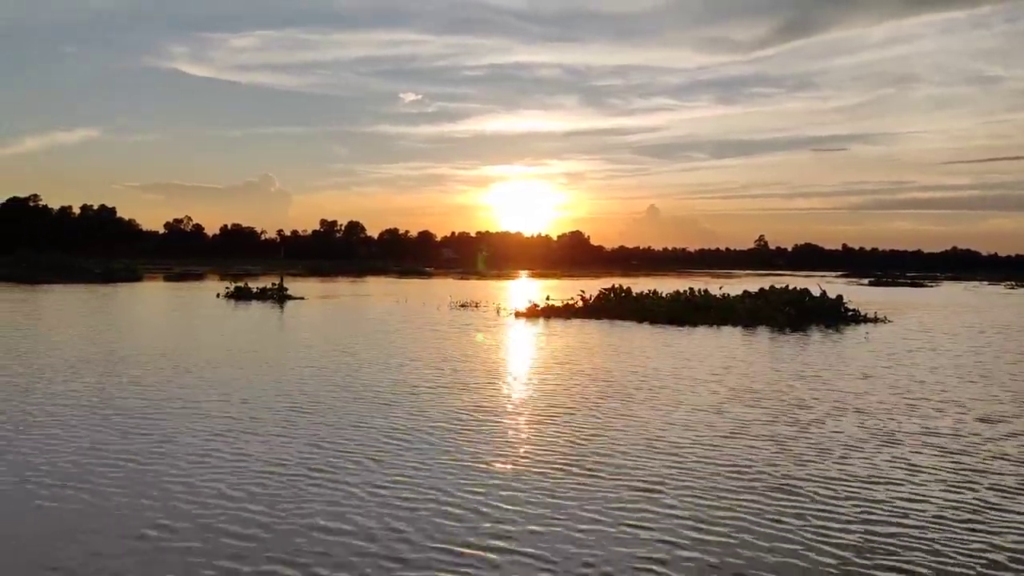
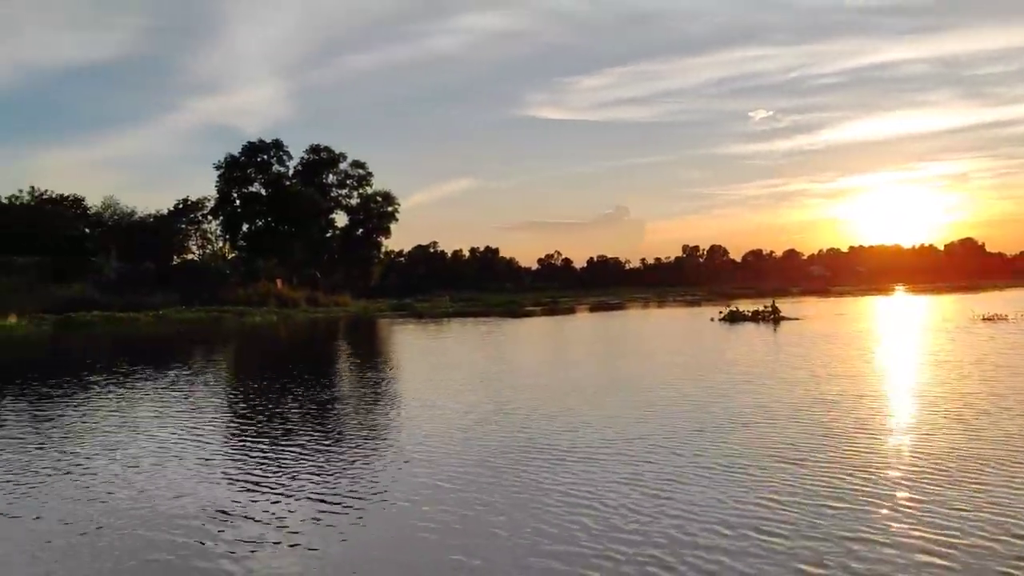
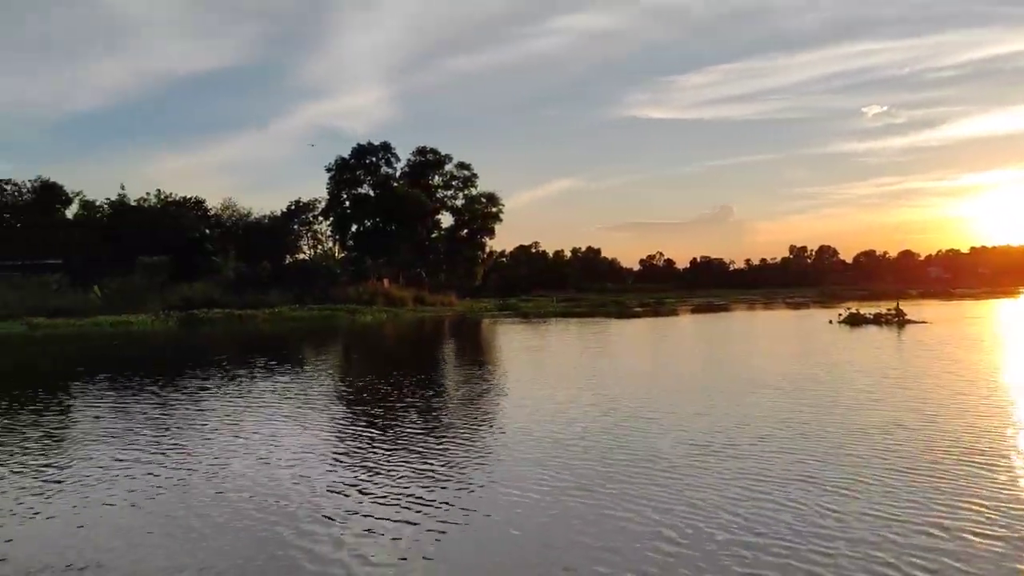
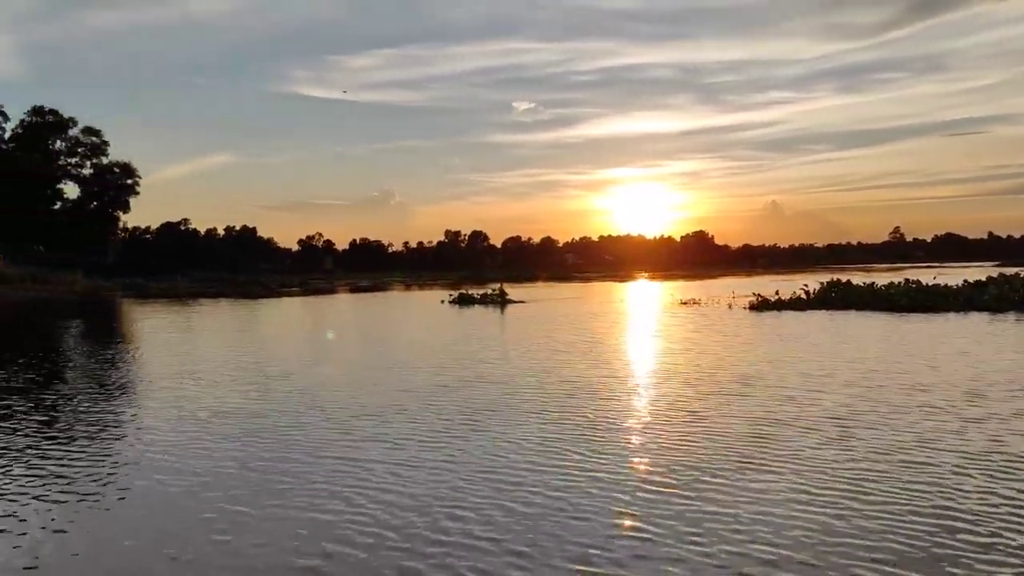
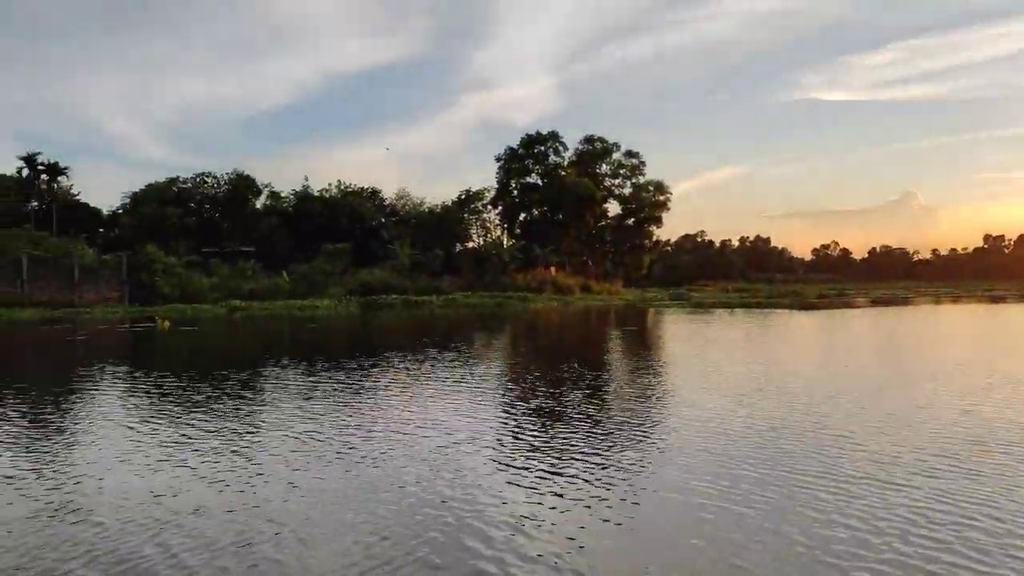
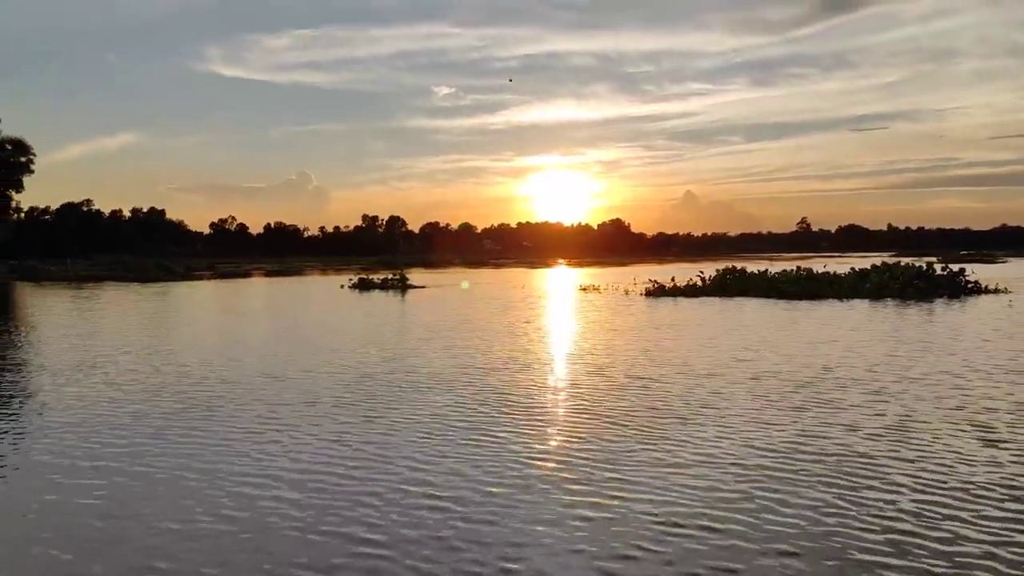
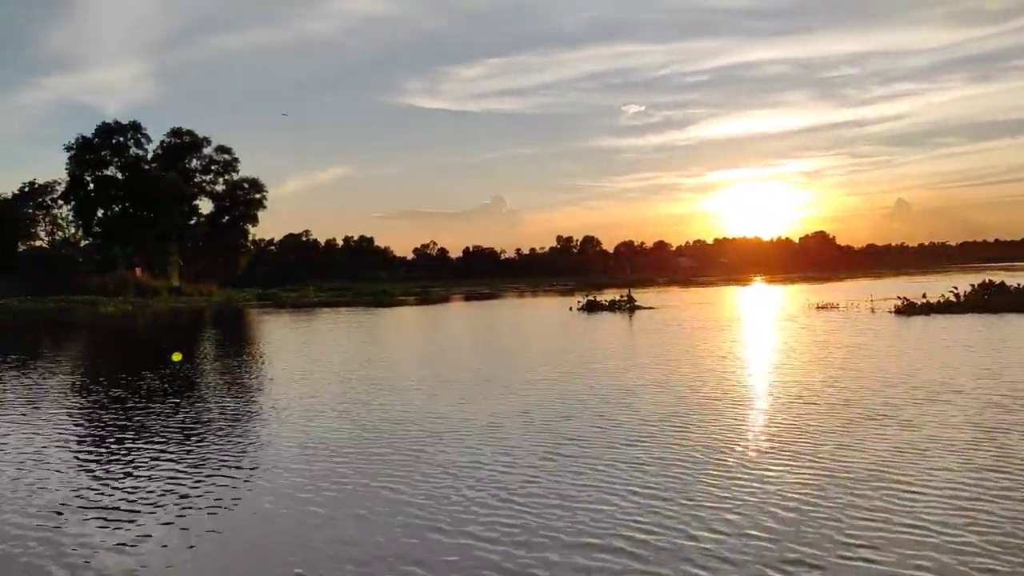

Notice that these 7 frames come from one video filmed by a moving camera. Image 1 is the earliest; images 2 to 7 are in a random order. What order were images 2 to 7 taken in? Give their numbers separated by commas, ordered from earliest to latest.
6, 4, 7, 2, 3, 5
